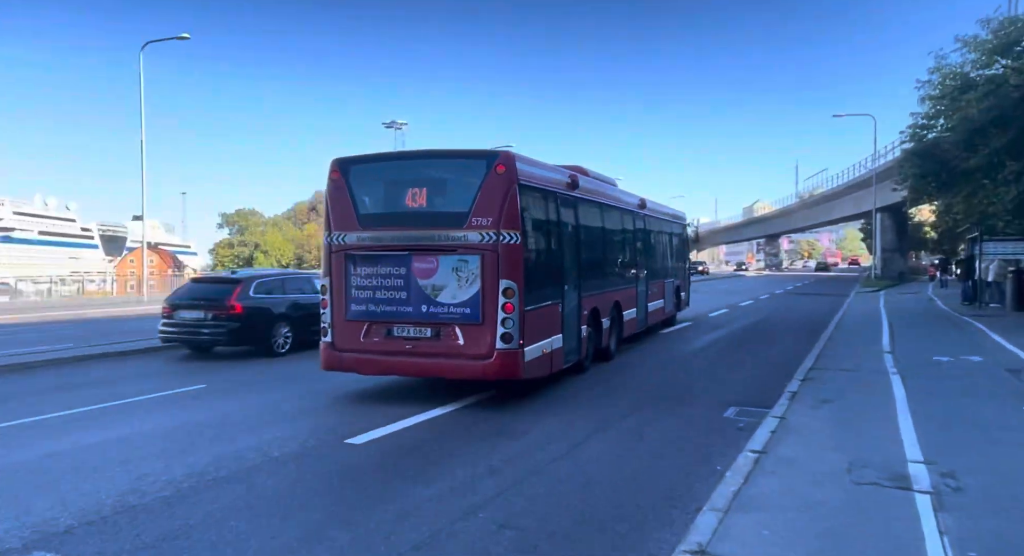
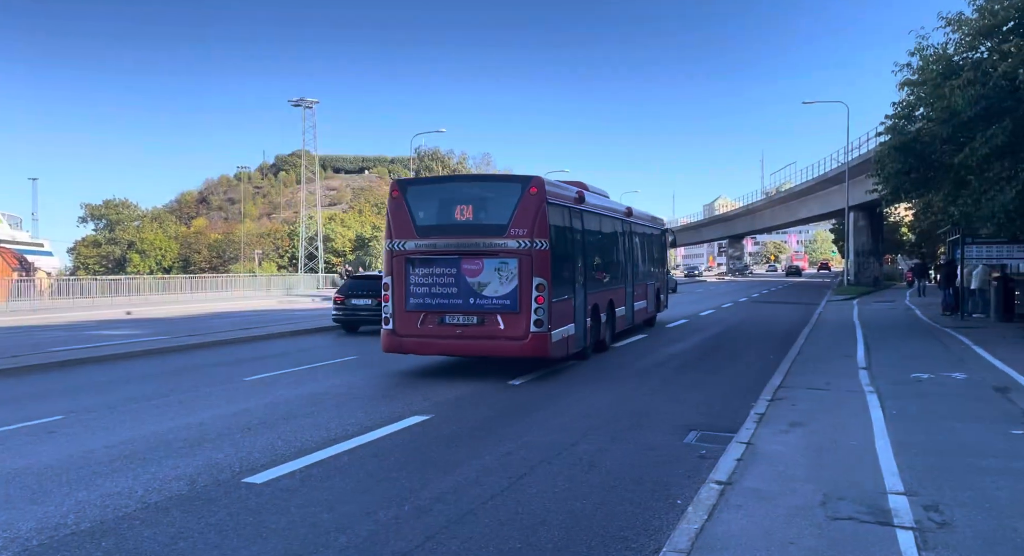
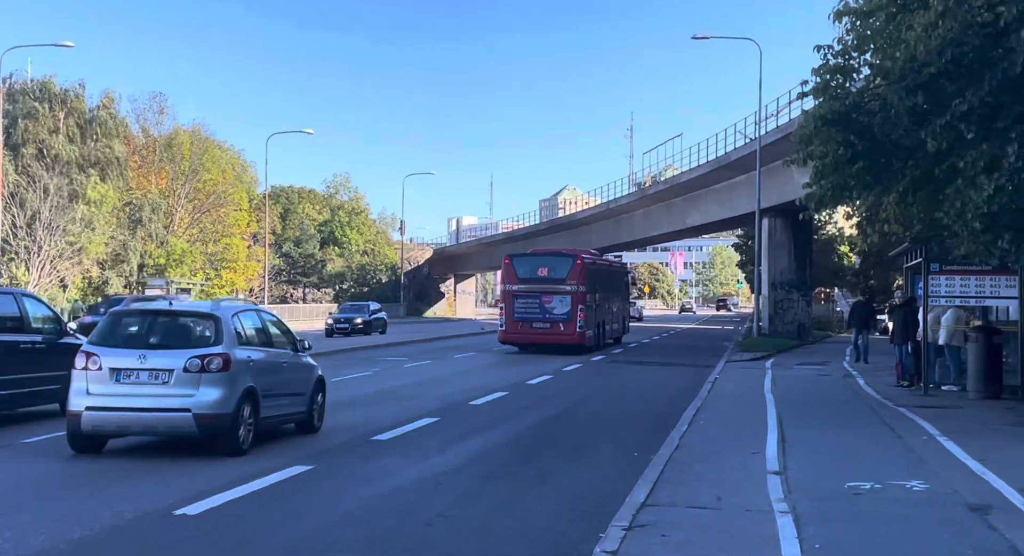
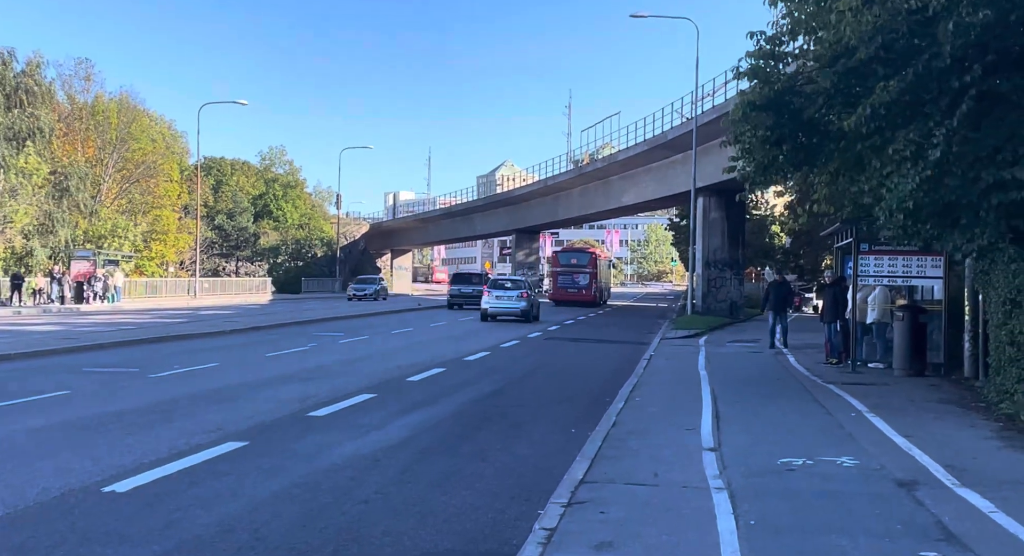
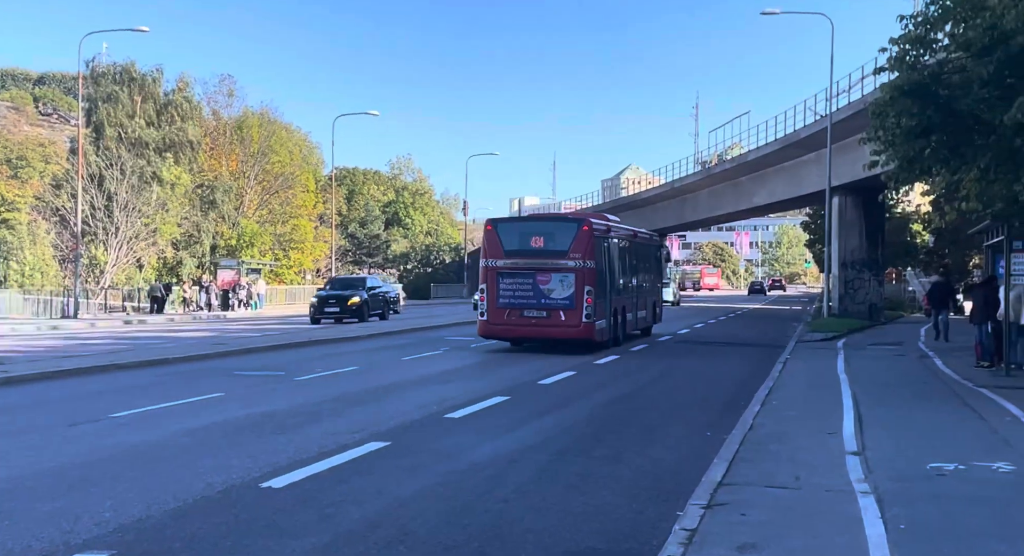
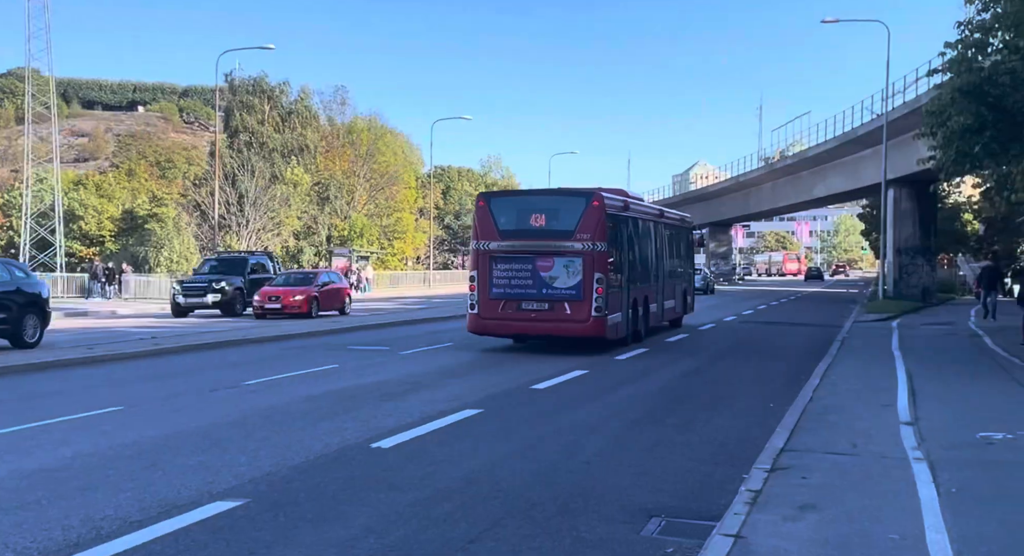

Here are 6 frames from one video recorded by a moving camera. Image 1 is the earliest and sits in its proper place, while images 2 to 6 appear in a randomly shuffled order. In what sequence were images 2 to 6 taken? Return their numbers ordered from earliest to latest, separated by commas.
2, 6, 5, 3, 4
